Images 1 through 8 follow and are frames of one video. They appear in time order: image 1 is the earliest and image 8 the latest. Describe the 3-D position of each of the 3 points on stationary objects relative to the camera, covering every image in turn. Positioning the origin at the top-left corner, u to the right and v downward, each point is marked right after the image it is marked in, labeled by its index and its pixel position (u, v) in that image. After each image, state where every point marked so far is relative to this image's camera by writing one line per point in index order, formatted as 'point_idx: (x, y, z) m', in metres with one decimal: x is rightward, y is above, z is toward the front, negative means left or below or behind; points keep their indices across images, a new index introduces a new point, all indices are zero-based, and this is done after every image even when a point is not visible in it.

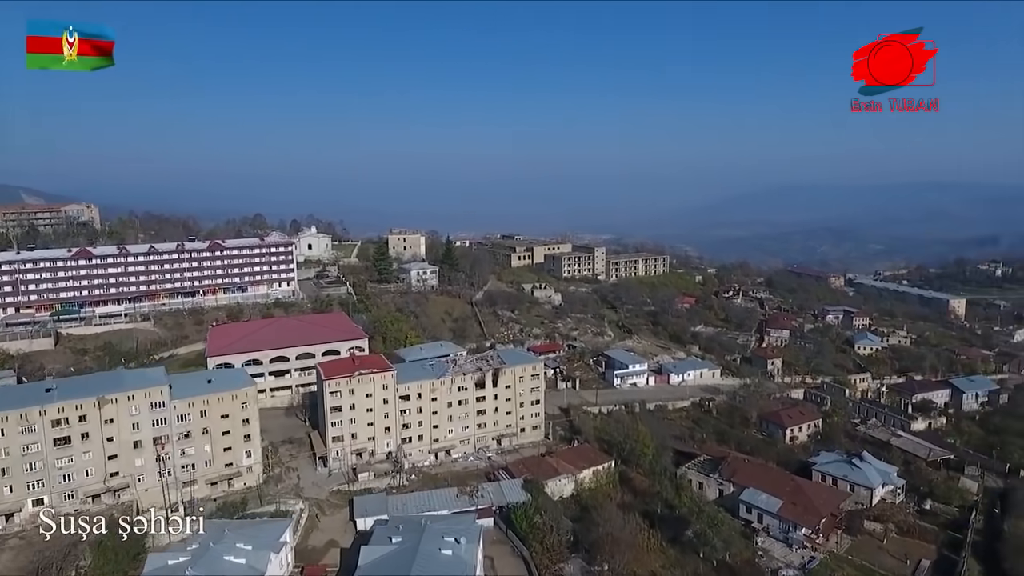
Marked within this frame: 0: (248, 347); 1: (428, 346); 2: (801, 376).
0: (-5.6, -1.3, +13.2) m
1: (-2.1, -1.5, +15.9) m
2: (+8.8, -2.7, +19.2) m
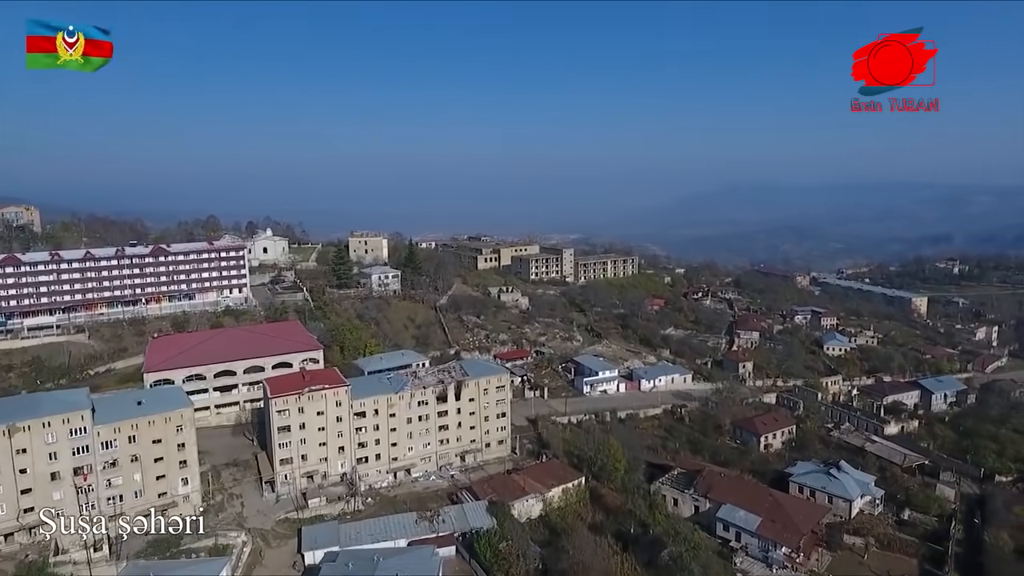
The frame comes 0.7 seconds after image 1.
0: (-6.3, -1.4, +12.2) m
1: (-2.9, -1.6, +15.0) m
2: (+7.8, -2.8, +18.8) m
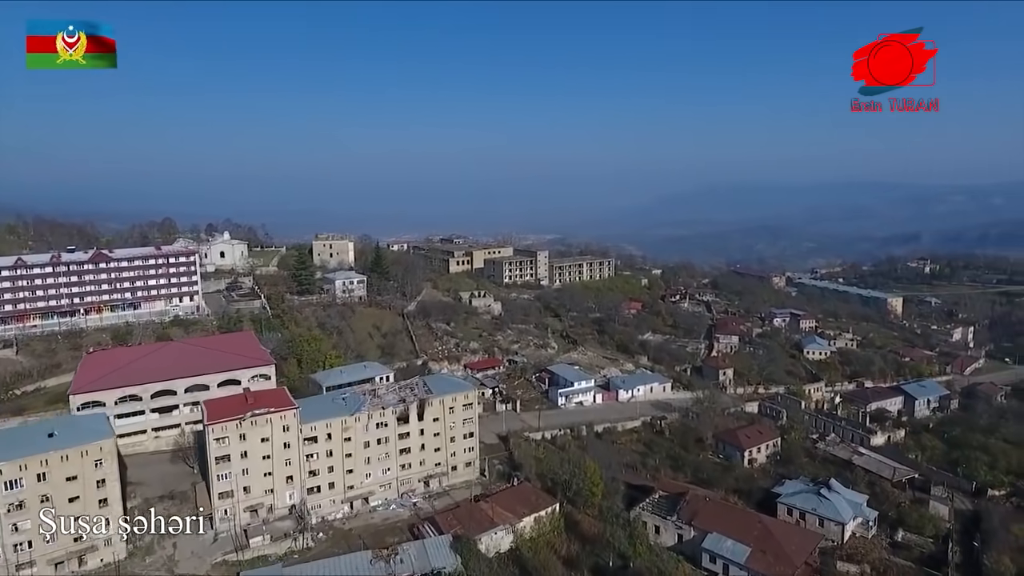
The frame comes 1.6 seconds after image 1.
0: (-6.9, -1.6, +11.1) m
1: (-3.6, -1.8, +14.0) m
2: (+7.0, -2.9, +18.2) m
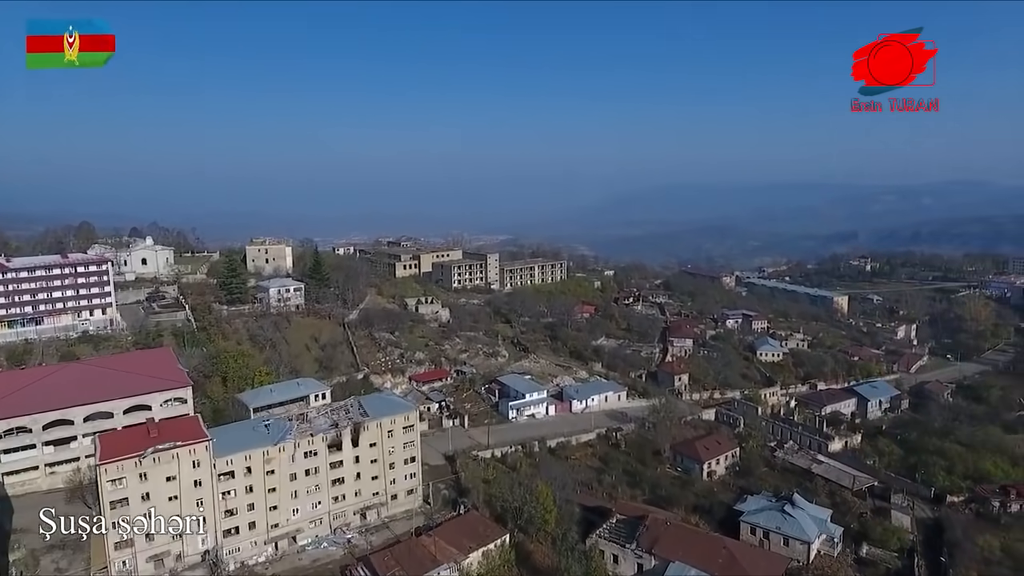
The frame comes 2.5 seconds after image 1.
0: (-7.7, -1.9, +9.6) m
1: (-4.7, -2.0, +12.8) m
2: (+5.6, -3.0, +17.8) m
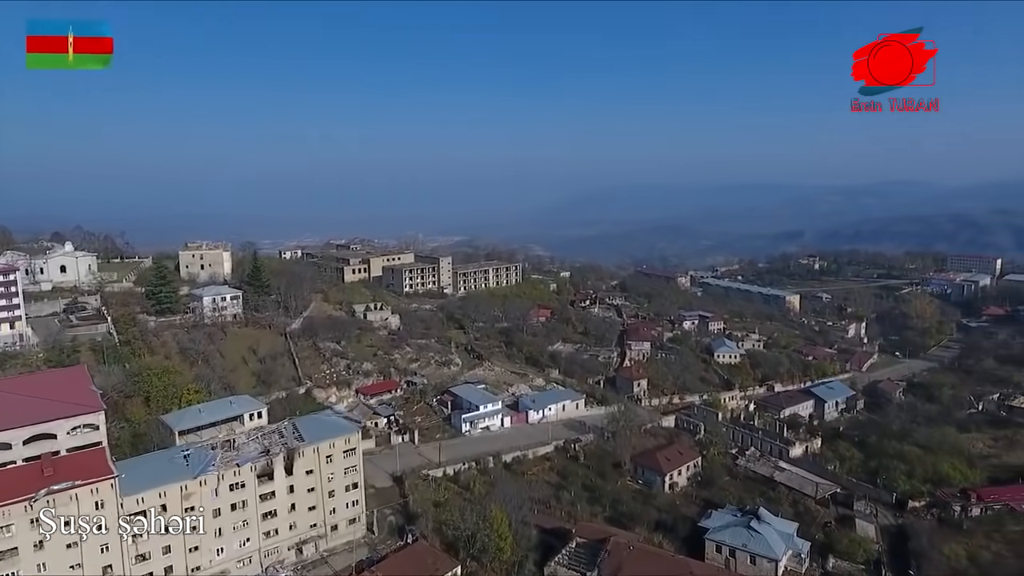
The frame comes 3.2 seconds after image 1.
0: (-8.4, -2.1, +8.4) m
1: (-5.6, -2.2, +11.7) m
2: (+4.3, -3.0, +17.4) m
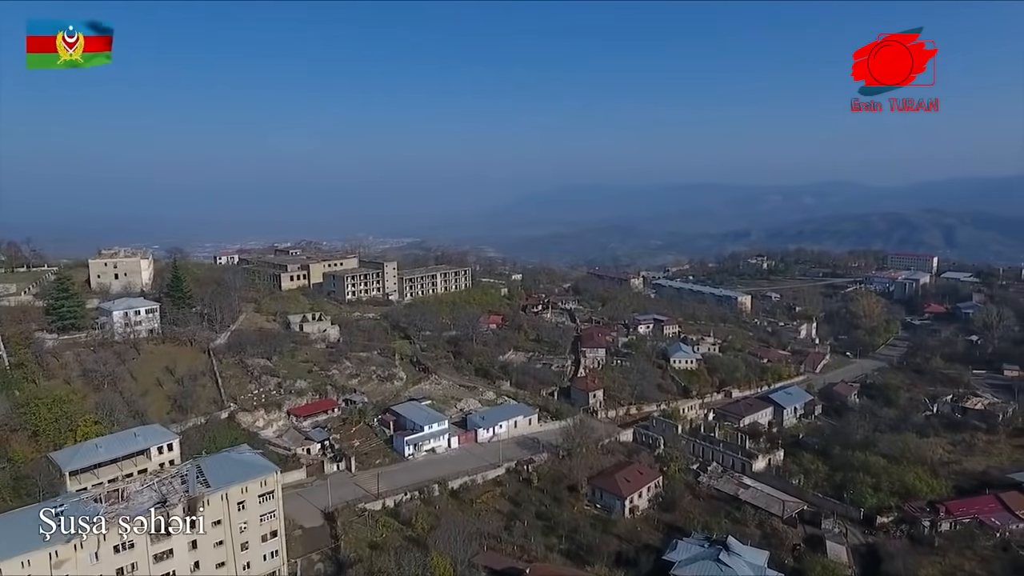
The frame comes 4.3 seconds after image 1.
0: (-9.1, -2.4, +6.6) m
1: (-6.5, -2.5, +10.2) m
2: (+3.0, -3.2, +16.6) m
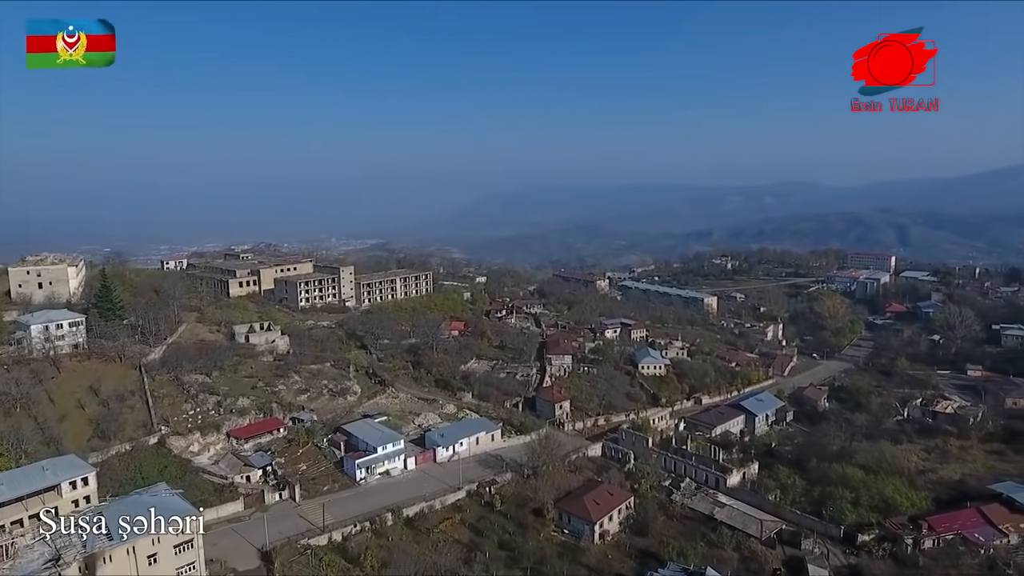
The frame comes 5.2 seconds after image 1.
0: (-9.5, -2.7, +5.2) m
1: (-7.1, -2.7, +8.9) m
2: (+2.0, -3.3, +15.8) m
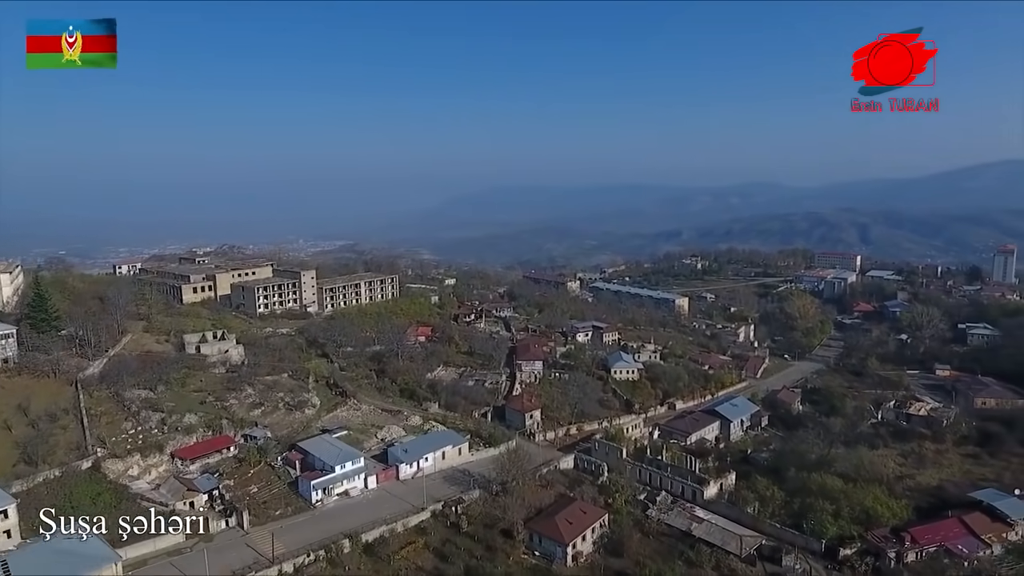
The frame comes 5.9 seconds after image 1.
0: (-9.8, -2.8, +4.1) m
1: (-7.5, -2.8, +7.9) m
2: (+1.3, -3.4, +15.2) m
